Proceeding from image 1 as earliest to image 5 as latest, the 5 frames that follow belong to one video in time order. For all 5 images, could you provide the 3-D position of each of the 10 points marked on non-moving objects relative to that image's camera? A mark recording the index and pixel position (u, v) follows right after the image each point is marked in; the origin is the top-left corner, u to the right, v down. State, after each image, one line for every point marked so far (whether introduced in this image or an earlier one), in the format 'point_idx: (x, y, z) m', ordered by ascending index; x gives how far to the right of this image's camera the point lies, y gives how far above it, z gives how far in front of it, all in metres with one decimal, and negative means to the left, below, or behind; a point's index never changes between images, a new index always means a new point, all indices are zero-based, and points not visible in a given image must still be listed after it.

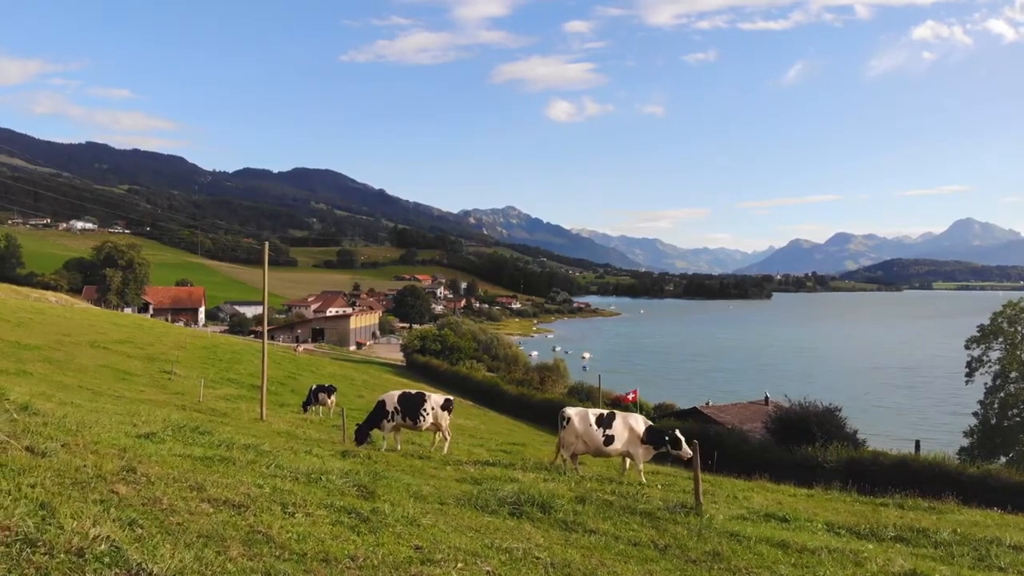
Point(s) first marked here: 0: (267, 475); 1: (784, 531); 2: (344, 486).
0: (-2.9, -2.3, +8.1) m
1: (+4.0, -3.5, +9.7) m
2: (-1.9, -2.4, +8.0) m
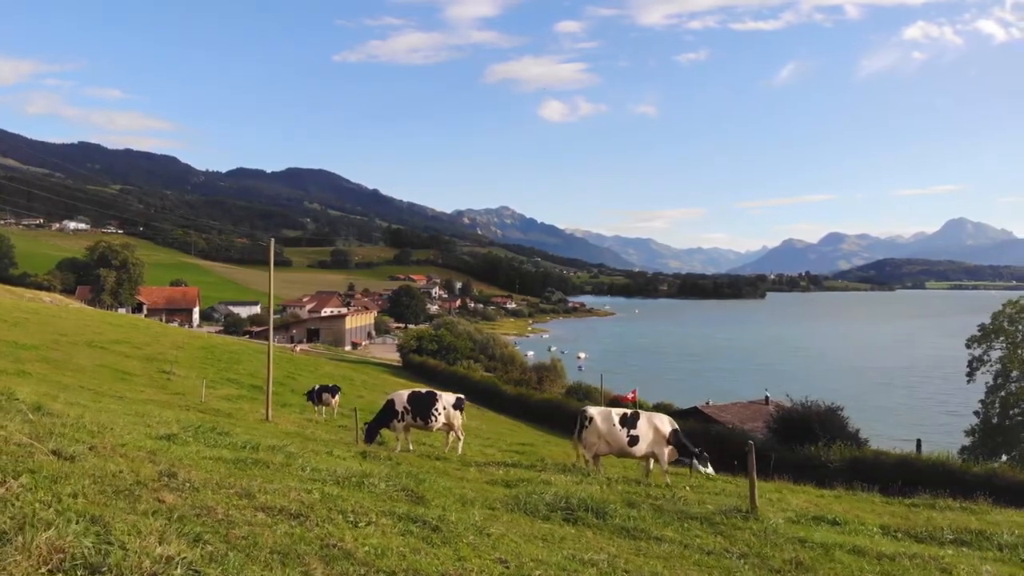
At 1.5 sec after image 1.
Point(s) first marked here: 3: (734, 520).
0: (-2.3, -2.2, +7.5) m
1: (+4.6, -3.4, +9.2) m
2: (-1.3, -2.3, +7.4) m
3: (+2.9, -3.1, +8.8) m
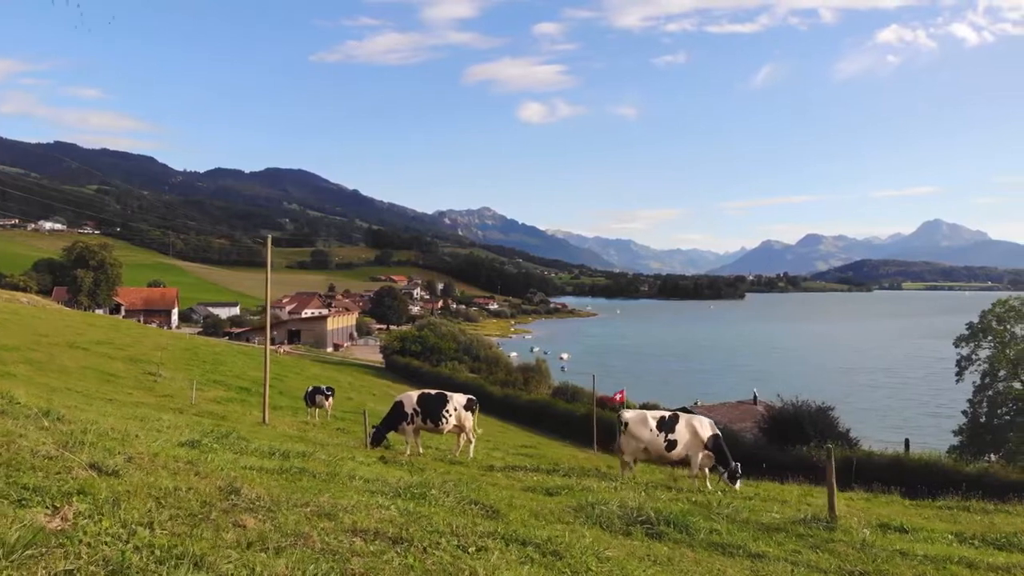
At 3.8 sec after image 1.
0: (-1.5, -2.0, +6.7) m
1: (+5.4, -3.3, +8.6) m
2: (-0.5, -2.2, +6.6) m
3: (+3.7, -3.0, +8.1) m
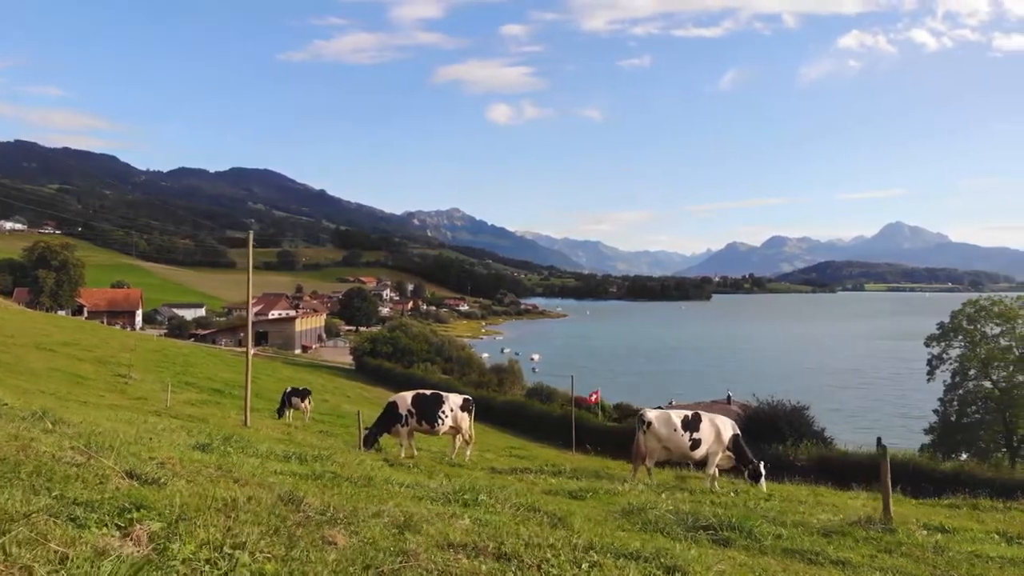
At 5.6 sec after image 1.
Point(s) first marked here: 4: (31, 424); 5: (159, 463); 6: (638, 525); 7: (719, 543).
0: (-0.9, -1.9, +6.1) m
1: (+5.9, -3.2, +8.3) m
2: (+0.1, -2.0, +6.1) m
3: (+4.2, -2.8, +7.7) m
4: (-5.2, -1.5, +7.1) m
5: (-2.8, -1.4, +5.2) m
6: (+1.3, -2.4, +6.9) m
7: (+2.0, -2.5, +6.4) m
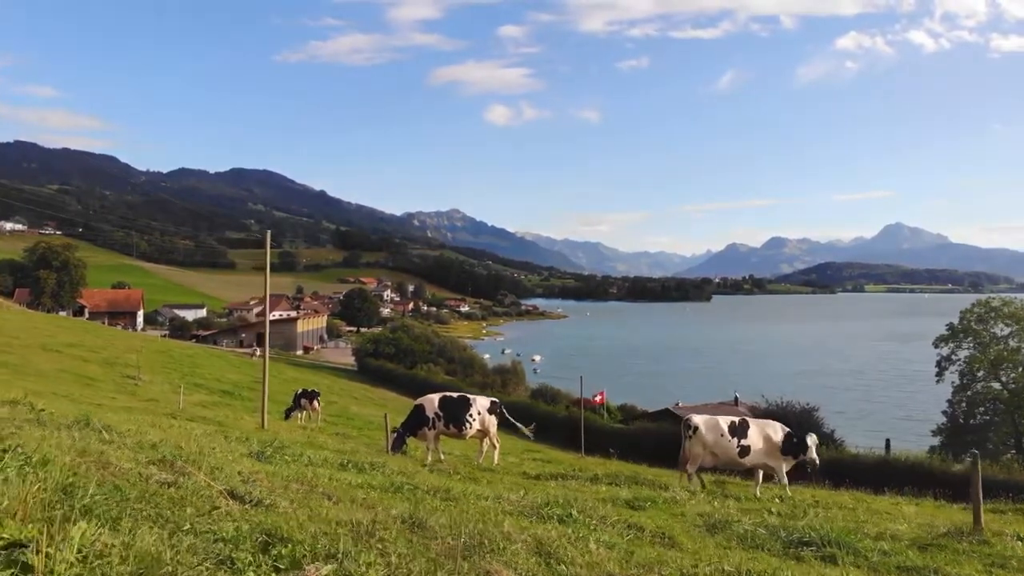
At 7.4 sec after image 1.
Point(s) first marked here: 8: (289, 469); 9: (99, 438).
0: (-0.1, -1.9, +5.7) m
1: (+6.7, -3.2, +7.8) m
2: (+0.9, -2.0, +5.6) m
3: (+5.1, -2.8, +7.3) m
4: (-4.4, -1.5, +6.7) m
5: (-2.0, -1.4, +4.8) m
6: (+2.1, -2.4, +6.4) m
7: (+2.8, -2.5, +6.0) m
8: (-2.1, -1.8, +6.6) m
9: (-4.0, -1.4, +6.3) m
